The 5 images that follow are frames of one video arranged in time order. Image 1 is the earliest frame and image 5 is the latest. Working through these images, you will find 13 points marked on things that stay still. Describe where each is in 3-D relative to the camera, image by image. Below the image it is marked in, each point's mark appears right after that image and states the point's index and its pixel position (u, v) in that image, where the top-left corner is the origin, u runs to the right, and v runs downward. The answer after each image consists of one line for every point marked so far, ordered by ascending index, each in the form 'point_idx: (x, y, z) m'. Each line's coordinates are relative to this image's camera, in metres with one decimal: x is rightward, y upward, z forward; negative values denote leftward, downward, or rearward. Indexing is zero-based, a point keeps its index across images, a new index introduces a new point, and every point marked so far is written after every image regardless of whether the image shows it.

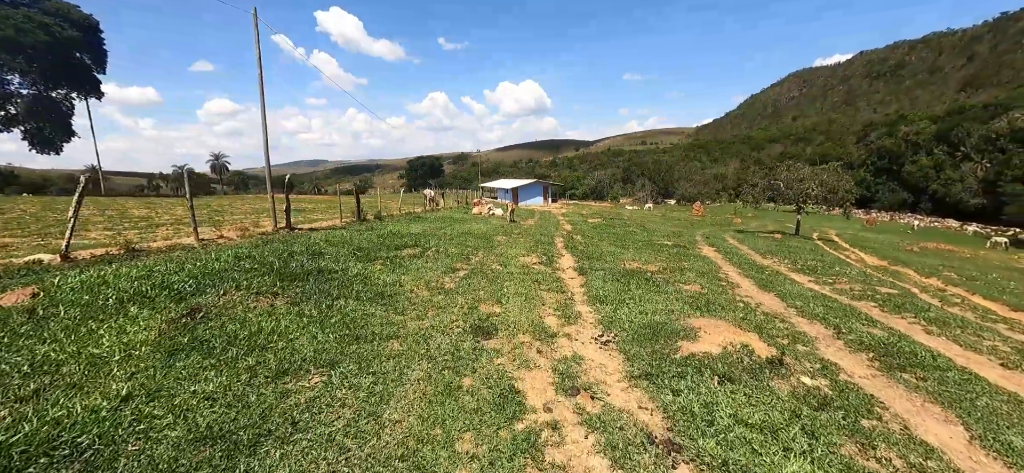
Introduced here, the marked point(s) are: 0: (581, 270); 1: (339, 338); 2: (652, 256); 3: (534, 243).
0: (+2.4, -1.2, +13.4) m
1: (-2.7, -1.6, +6.1) m
2: (+6.3, -0.9, +17.6) m
3: (+1.0, -0.3, +19.2) m
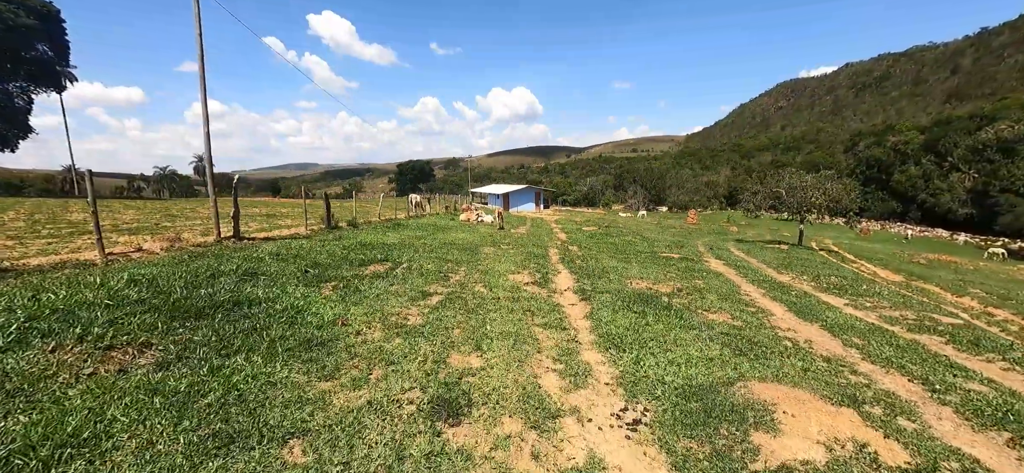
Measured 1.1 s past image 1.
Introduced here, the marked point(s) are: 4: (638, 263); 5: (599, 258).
0: (+2.0, -1.6, +11.1) m
1: (-2.9, -1.9, +3.6) m
2: (+5.8, -1.4, +15.3) m
3: (+0.5, -0.8, +16.8) m
4: (+5.6, -1.2, +17.6) m
5: (+4.1, -1.0, +17.9) m
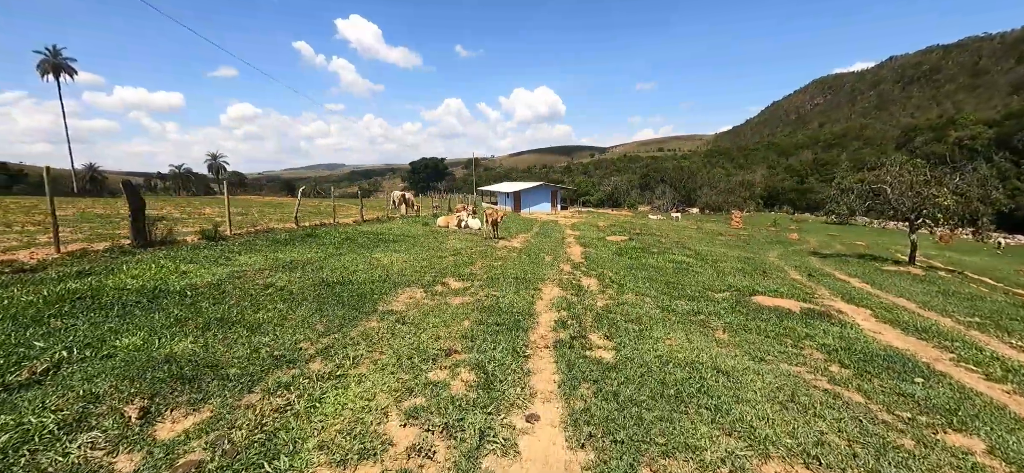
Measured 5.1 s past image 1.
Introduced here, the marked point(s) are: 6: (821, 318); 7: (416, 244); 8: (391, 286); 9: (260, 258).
0: (+0.4, -2.4, +1.4) m
1: (-5.0, -2.6, -5.8) m
2: (+4.4, -2.3, +5.4) m
3: (-0.8, -1.6, +7.2) m
4: (+4.4, -2.0, +7.7) m
5: (+2.8, -1.8, +8.1) m
6: (+8.0, -2.1, +10.1) m
7: (-4.0, -0.3, +16.2) m
8: (-2.8, -1.2, +9.3) m
9: (-6.9, -0.6, +10.7) m
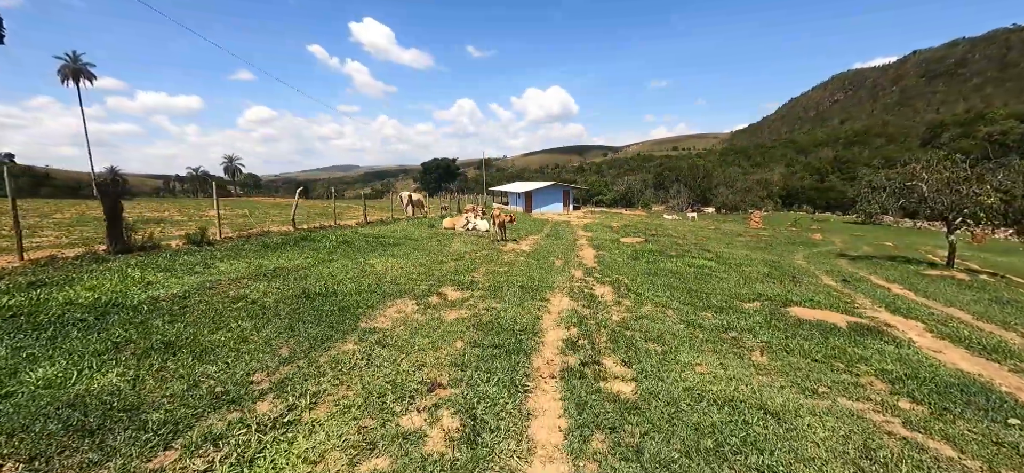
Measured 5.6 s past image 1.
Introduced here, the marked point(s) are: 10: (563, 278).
0: (+0.2, -2.5, +0.3) m
1: (-5.4, -2.7, -6.7) m
2: (+4.4, -2.4, +4.2) m
3: (-0.8, -1.7, +6.2) m
4: (+4.4, -2.1, +6.5) m
5: (+2.8, -1.9, +7.0) m
6: (+8.1, -2.2, +8.8) m
7: (-3.7, -0.5, +15.3) m
8: (-2.8, -1.3, +8.4) m
9: (-6.8, -0.7, +9.9) m
10: (+1.6, -1.3, +11.9) m
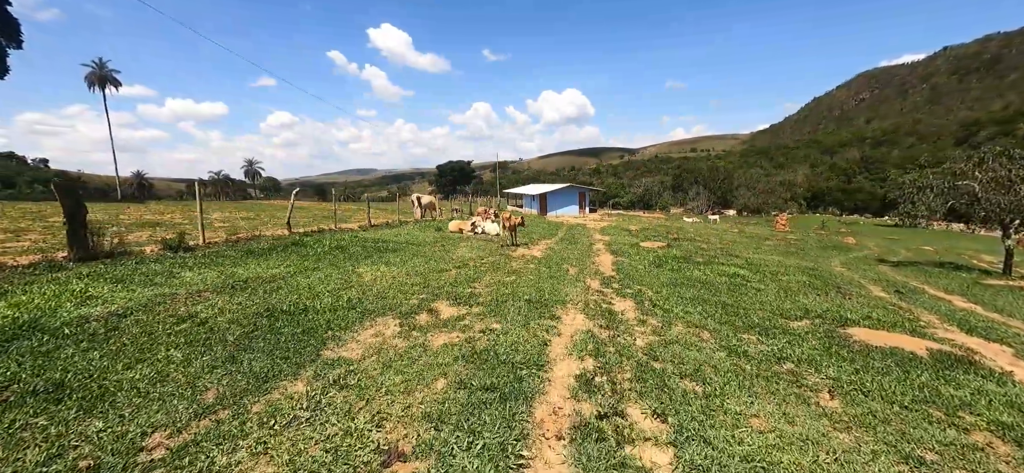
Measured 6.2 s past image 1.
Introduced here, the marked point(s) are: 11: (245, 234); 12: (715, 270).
0: (-0.1, -2.6, -1.1) m
1: (-6.0, -2.8, -7.9) m
2: (+4.2, -2.5, +2.7) m
3: (-0.9, -1.8, +4.8) m
4: (+4.3, -2.3, +4.9) m
5: (+2.8, -2.1, +5.5) m
6: (+8.2, -2.4, +7.1) m
7: (-3.4, -0.6, +14.1) m
8: (-2.7, -1.4, +7.1) m
9: (-6.7, -0.9, +8.7) m
10: (+1.7, -1.4, +10.5) m
11: (-10.1, +0.1, +14.5) m
12: (+8.1, -1.4, +15.4) m
